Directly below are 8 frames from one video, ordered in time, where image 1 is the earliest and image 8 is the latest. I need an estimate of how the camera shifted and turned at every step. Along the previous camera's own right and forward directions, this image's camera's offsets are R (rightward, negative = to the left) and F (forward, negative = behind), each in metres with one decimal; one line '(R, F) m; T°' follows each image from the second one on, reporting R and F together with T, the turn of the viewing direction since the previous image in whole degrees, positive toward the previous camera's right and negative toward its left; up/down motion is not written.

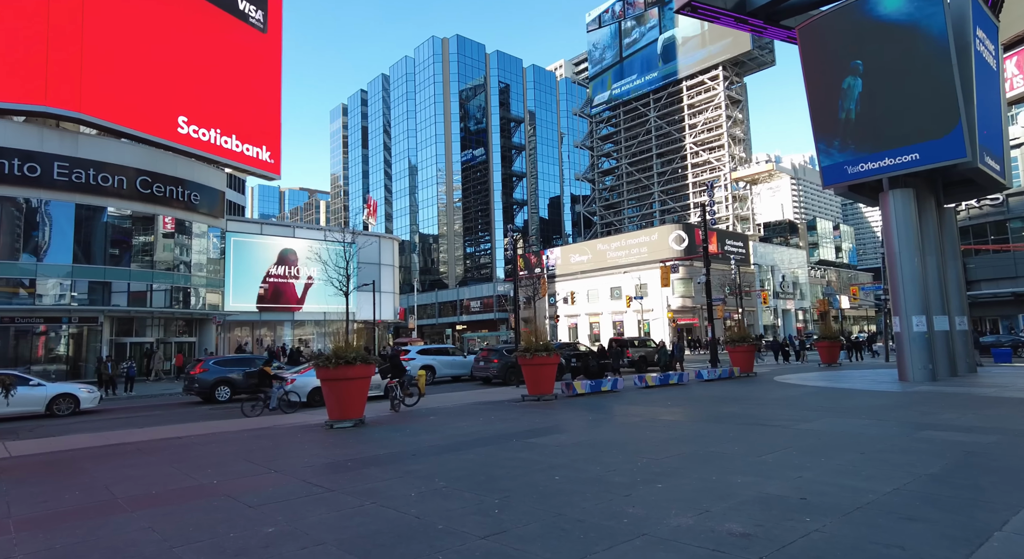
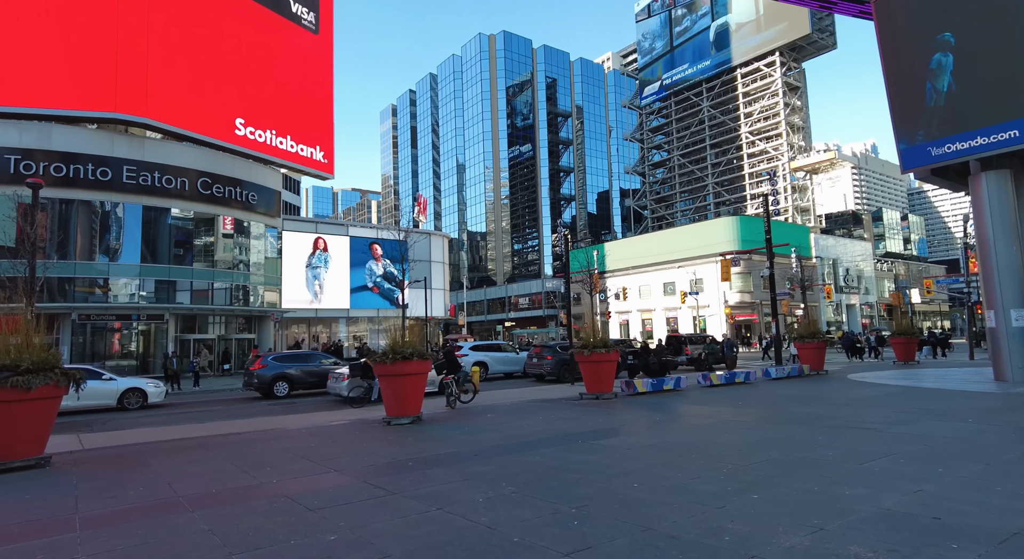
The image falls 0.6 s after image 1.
(-0.2, +0.4) m; -5°
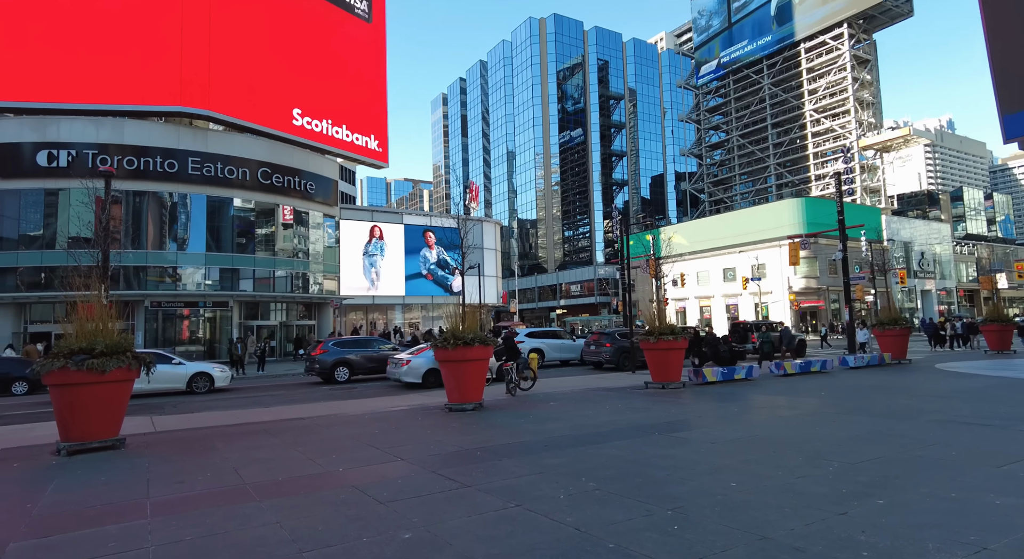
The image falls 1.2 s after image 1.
(-0.3, +0.4) m; -5°
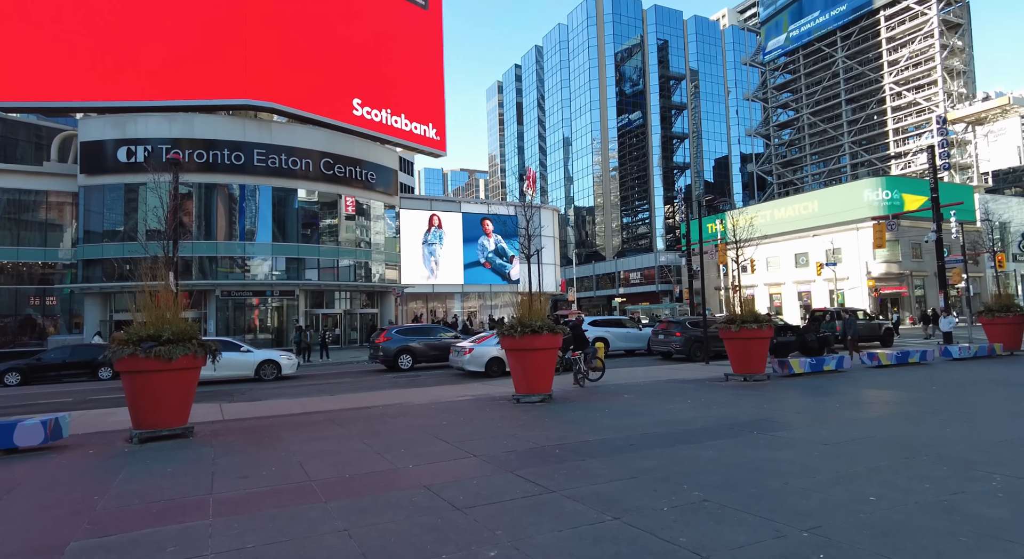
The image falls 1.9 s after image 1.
(-0.2, +0.6) m; -5°
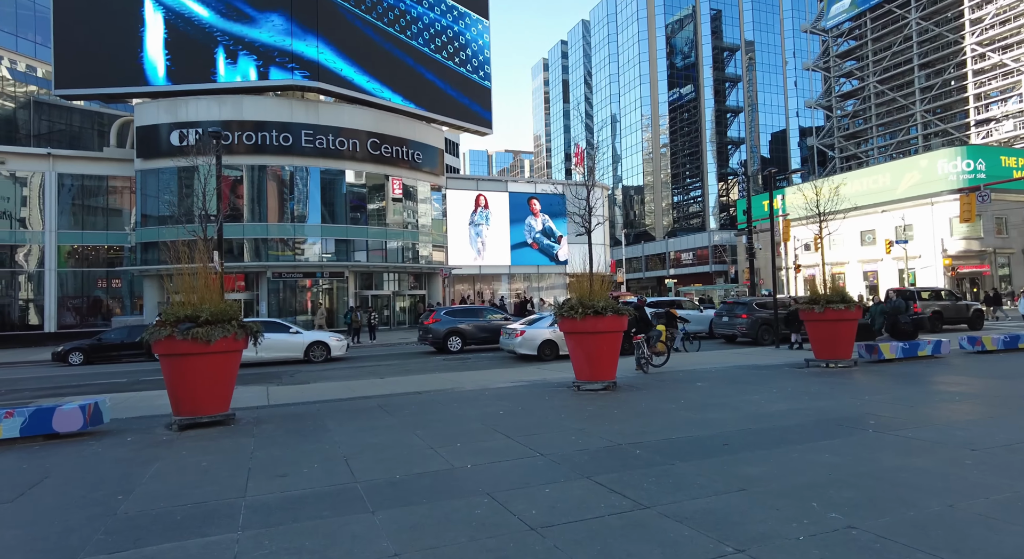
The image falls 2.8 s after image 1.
(-0.2, +0.8) m; -4°
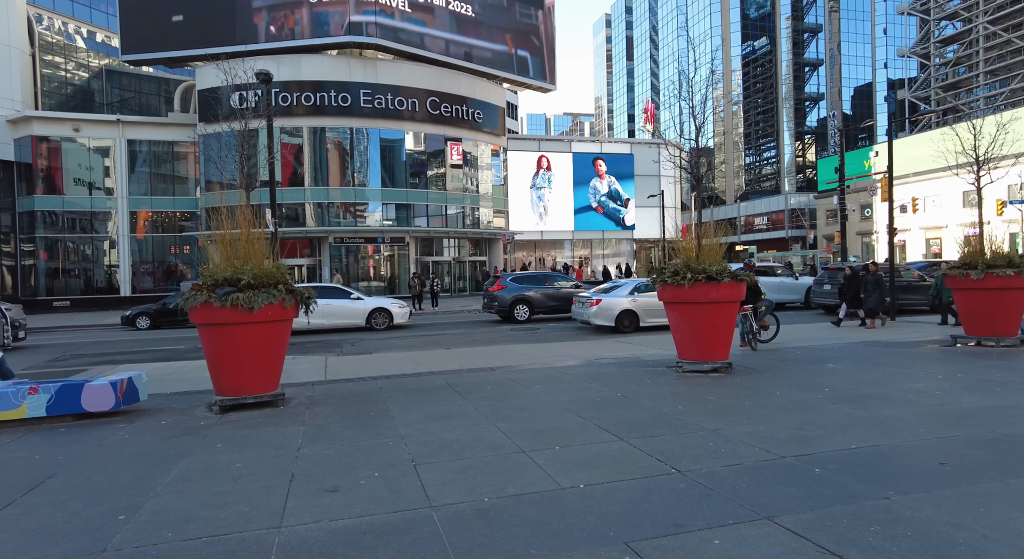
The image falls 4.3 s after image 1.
(-0.4, +1.4) m; -6°
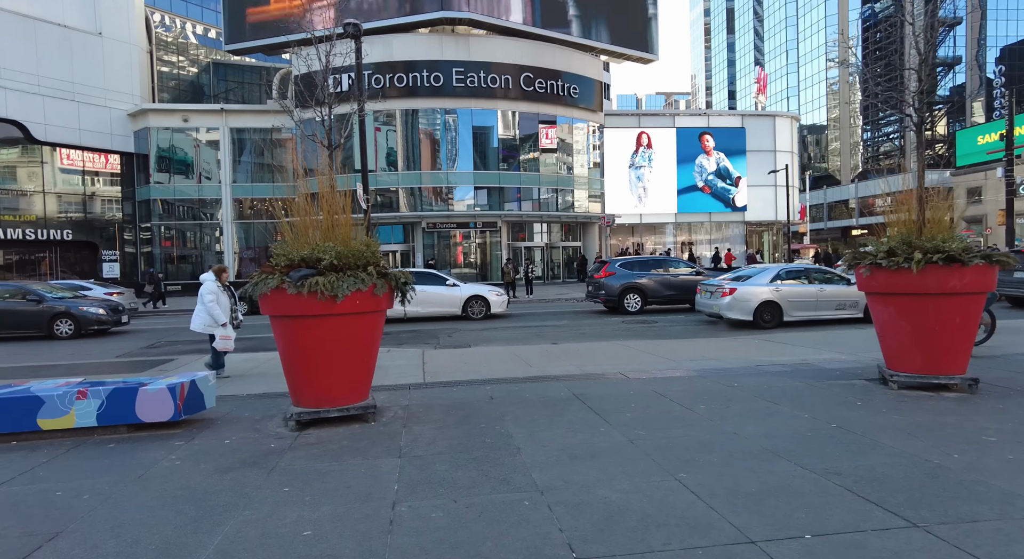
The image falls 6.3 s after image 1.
(-0.6, +1.6) m; -8°
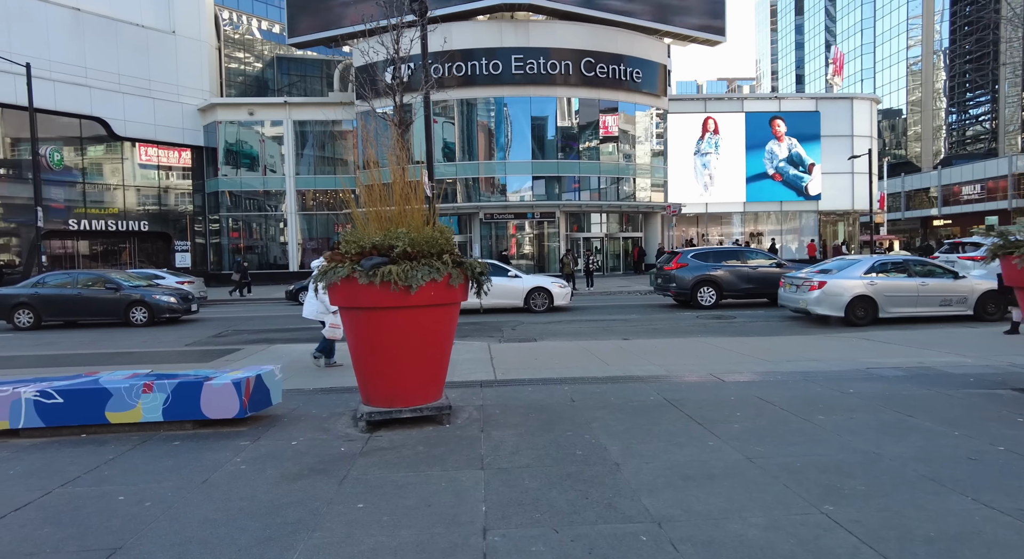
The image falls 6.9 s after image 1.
(-0.3, +0.5) m; -5°
